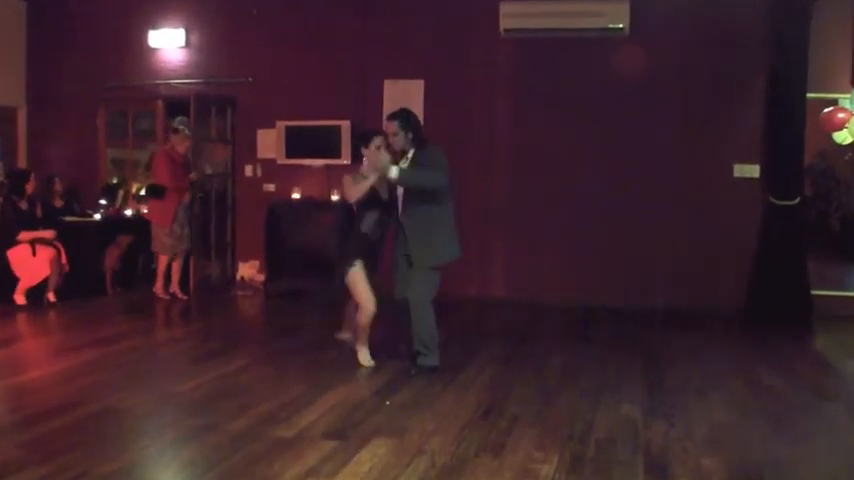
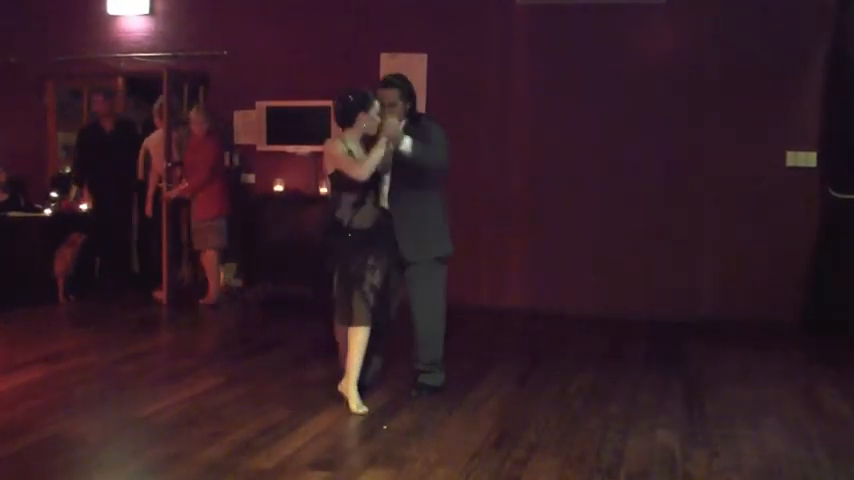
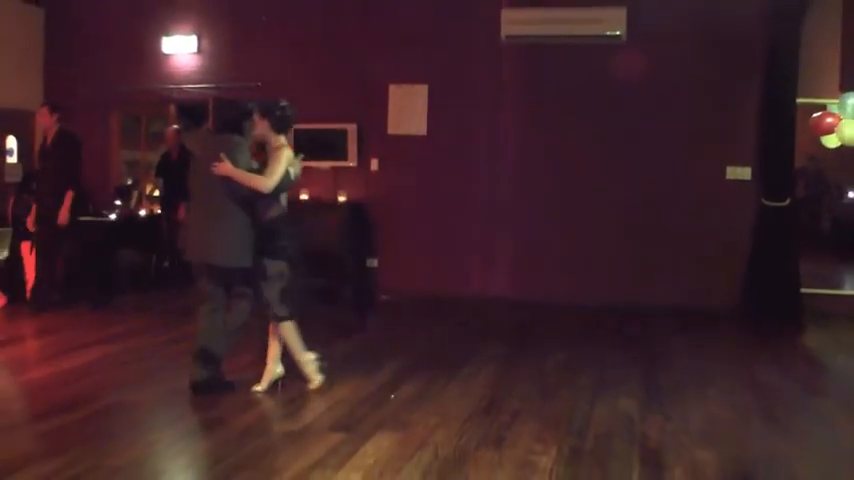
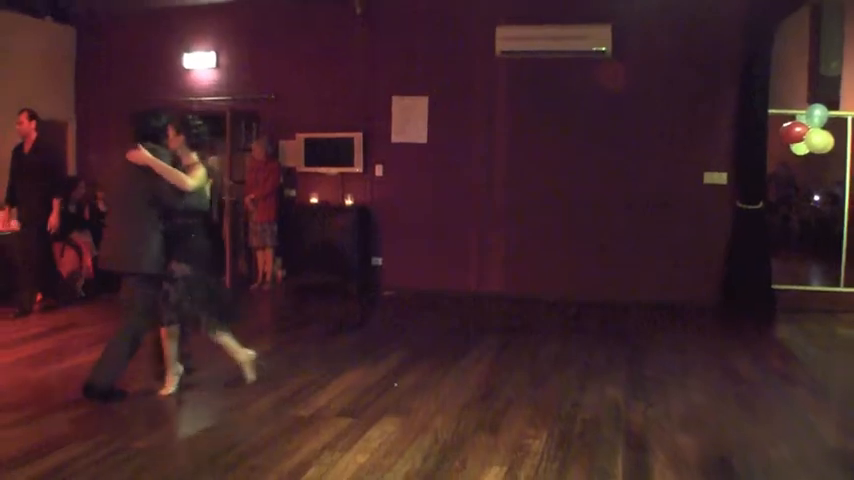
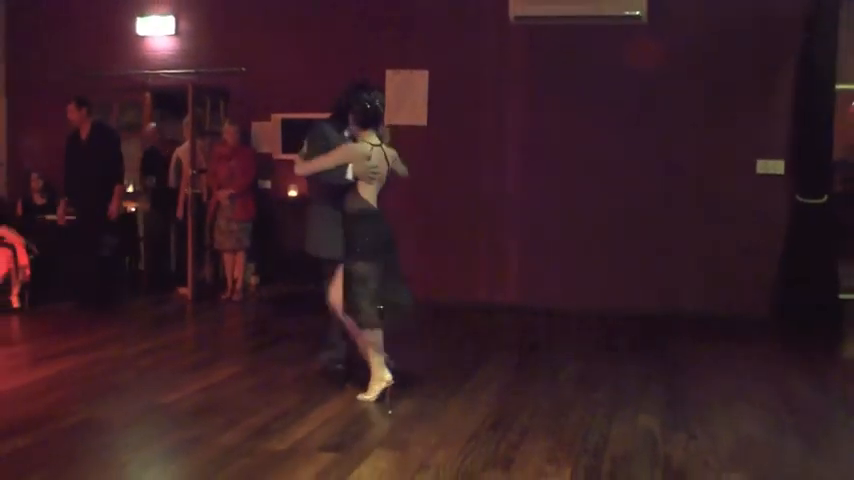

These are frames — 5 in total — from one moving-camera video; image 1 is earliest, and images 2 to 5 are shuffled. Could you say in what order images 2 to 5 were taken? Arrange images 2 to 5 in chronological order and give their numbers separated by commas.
2, 5, 3, 4
